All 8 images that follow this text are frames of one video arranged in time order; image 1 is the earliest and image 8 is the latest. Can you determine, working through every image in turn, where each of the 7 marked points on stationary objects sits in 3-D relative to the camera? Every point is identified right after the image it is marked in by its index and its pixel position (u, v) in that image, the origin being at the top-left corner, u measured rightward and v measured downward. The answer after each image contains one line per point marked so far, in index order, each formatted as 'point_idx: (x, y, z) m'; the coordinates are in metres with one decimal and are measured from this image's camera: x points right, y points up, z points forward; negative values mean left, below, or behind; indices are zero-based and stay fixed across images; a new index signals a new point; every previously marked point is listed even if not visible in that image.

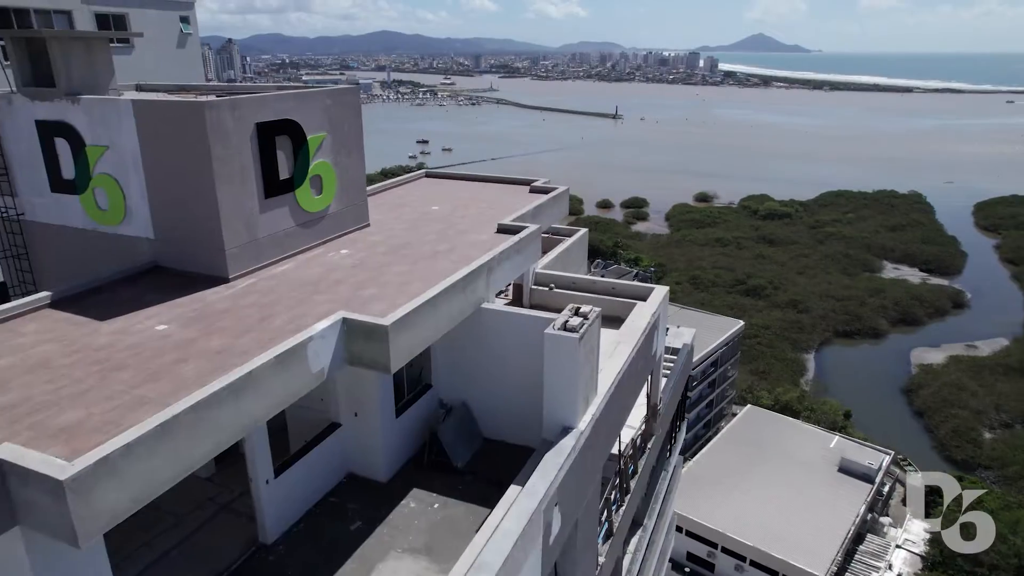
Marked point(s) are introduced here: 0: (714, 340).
0: (+5.1, -1.3, +17.3) m
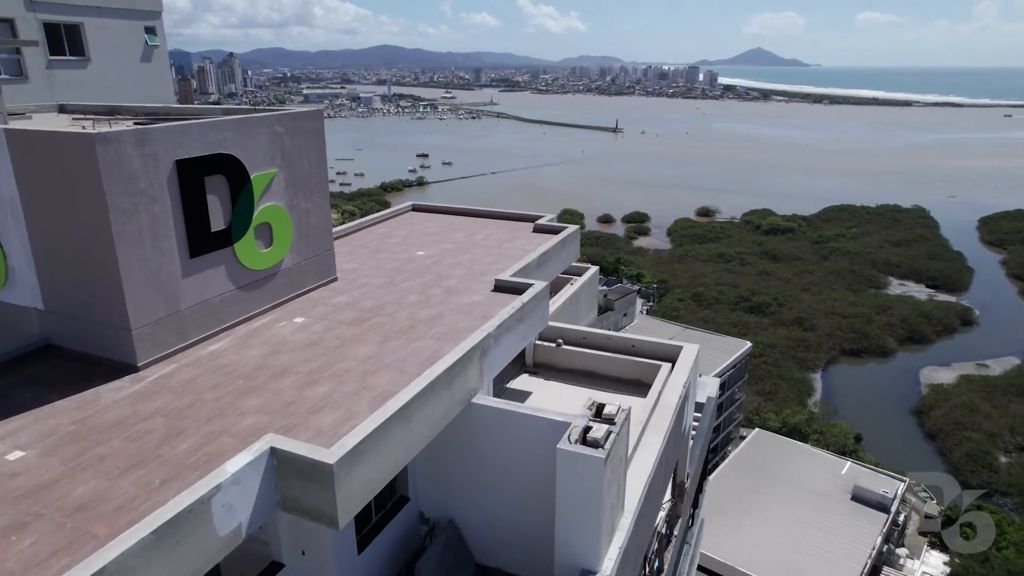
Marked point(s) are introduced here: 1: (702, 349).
0: (+5.1, -1.8, +16.8) m
1: (+4.8, -1.5, +17.4) m
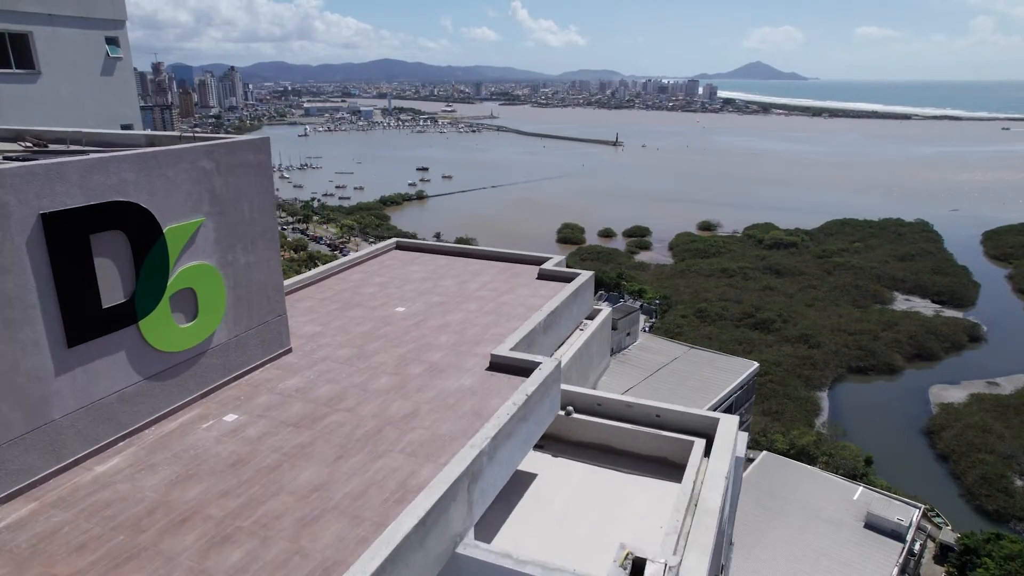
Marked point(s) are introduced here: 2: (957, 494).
0: (+5.1, -2.2, +16.3) m
1: (+4.8, -2.0, +16.9) m
2: (+11.5, -5.4, +18.1) m
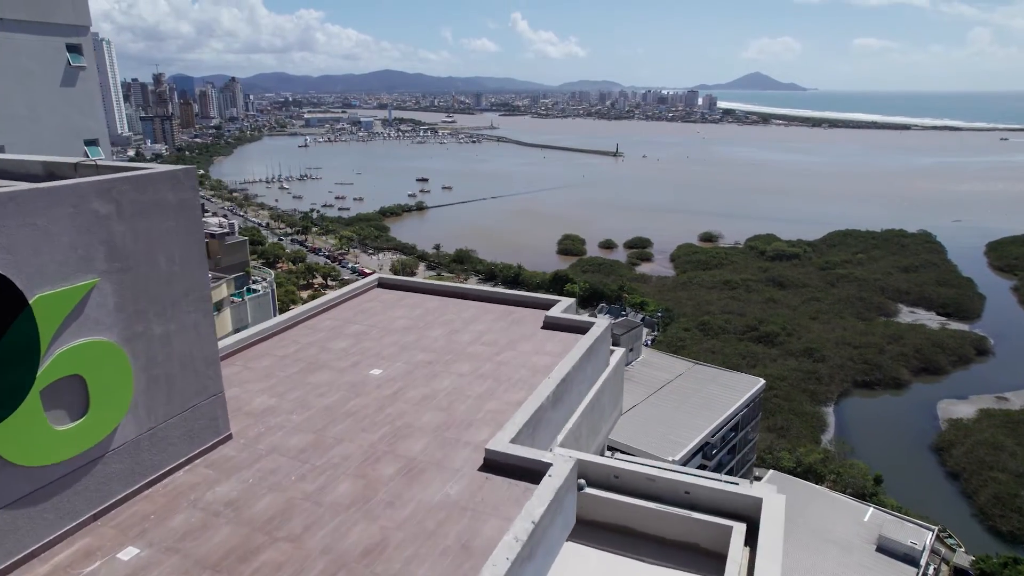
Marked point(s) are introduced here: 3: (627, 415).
0: (+5.1, -2.5, +15.9) m
1: (+4.8, -2.4, +16.5) m
2: (+11.5, -5.7, +17.6) m
3: (+2.5, -2.7, +15.1) m
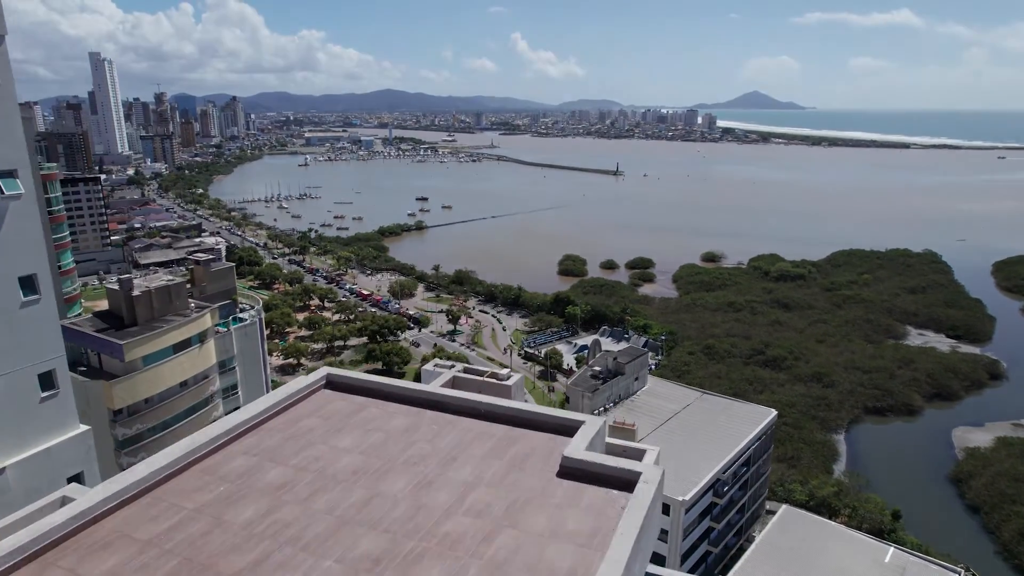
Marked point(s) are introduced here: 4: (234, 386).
0: (+5.1, -3.1, +15.1) m
1: (+4.8, -3.0, +15.8) m
2: (+11.6, -6.4, +16.8) m
3: (+2.5, -3.3, +14.4) m
4: (-5.0, -1.8, +12.6) m
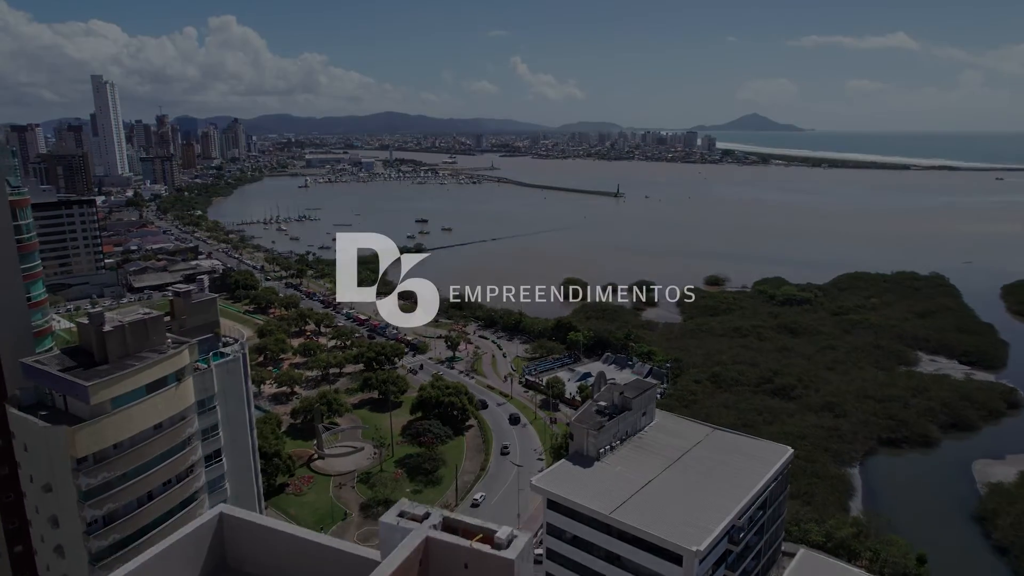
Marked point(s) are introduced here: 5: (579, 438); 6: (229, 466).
0: (+5.1, -3.8, +14.2) m
1: (+4.8, -3.6, +14.9) m
2: (+11.6, -7.0, +15.8) m
3: (+2.5, -3.9, +13.5) m
4: (-5.0, -2.3, +11.8) m
5: (+1.4, -3.2, +14.9) m
6: (-5.0, -3.1, +12.3) m
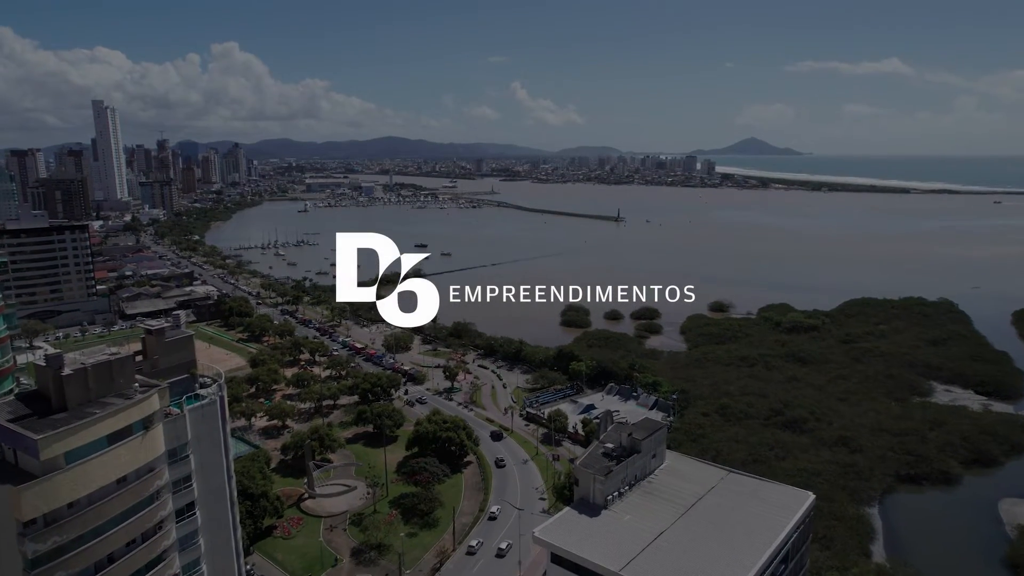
0: (+5.1, -4.4, +13.1) m
1: (+4.8, -4.3, +13.8) m
2: (+11.6, -7.7, +14.6) m
3: (+2.5, -4.6, +12.4) m
4: (-5.0, -2.9, +10.7) m
5: (+1.5, -3.8, +13.9) m
6: (-5.0, -3.7, +11.2) m
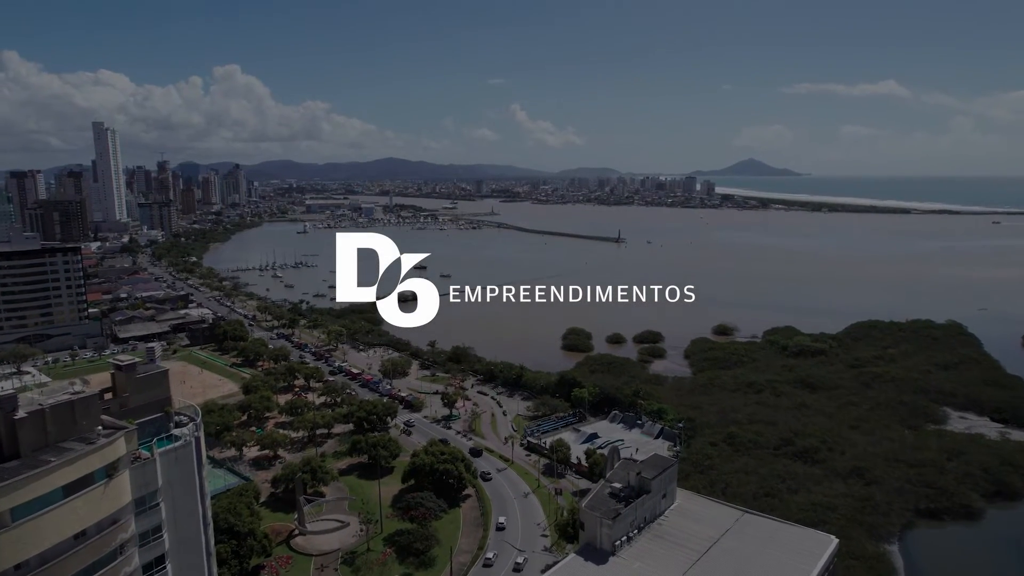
0: (+5.1, -4.9, +12.2) m
1: (+4.8, -4.8, +12.8) m
2: (+11.6, -8.3, +13.5) m
3: (+2.5, -5.0, +11.4) m
4: (-5.0, -3.4, +9.8) m
5: (+1.5, -4.4, +12.9) m
6: (-5.0, -4.2, +10.2) m
